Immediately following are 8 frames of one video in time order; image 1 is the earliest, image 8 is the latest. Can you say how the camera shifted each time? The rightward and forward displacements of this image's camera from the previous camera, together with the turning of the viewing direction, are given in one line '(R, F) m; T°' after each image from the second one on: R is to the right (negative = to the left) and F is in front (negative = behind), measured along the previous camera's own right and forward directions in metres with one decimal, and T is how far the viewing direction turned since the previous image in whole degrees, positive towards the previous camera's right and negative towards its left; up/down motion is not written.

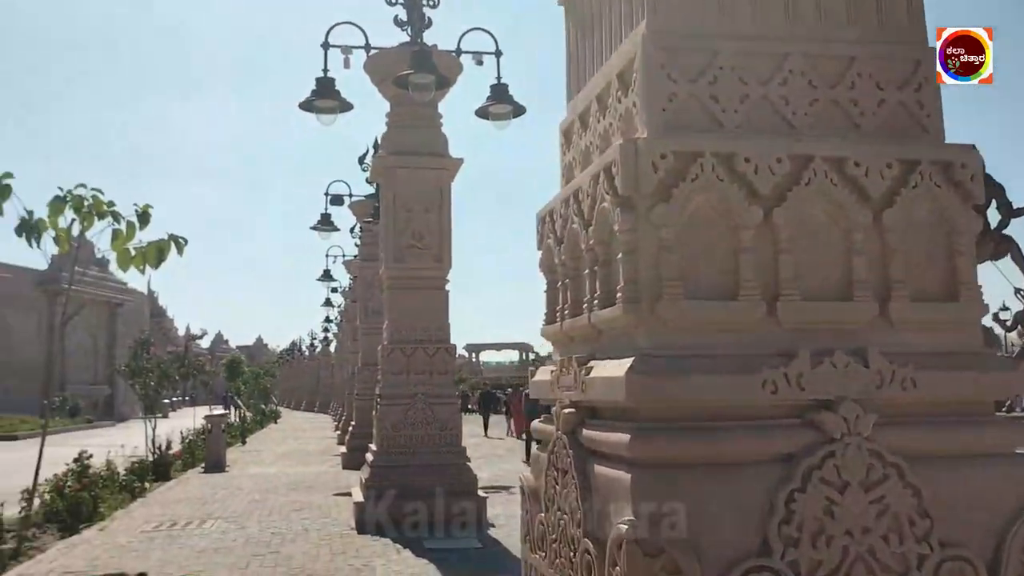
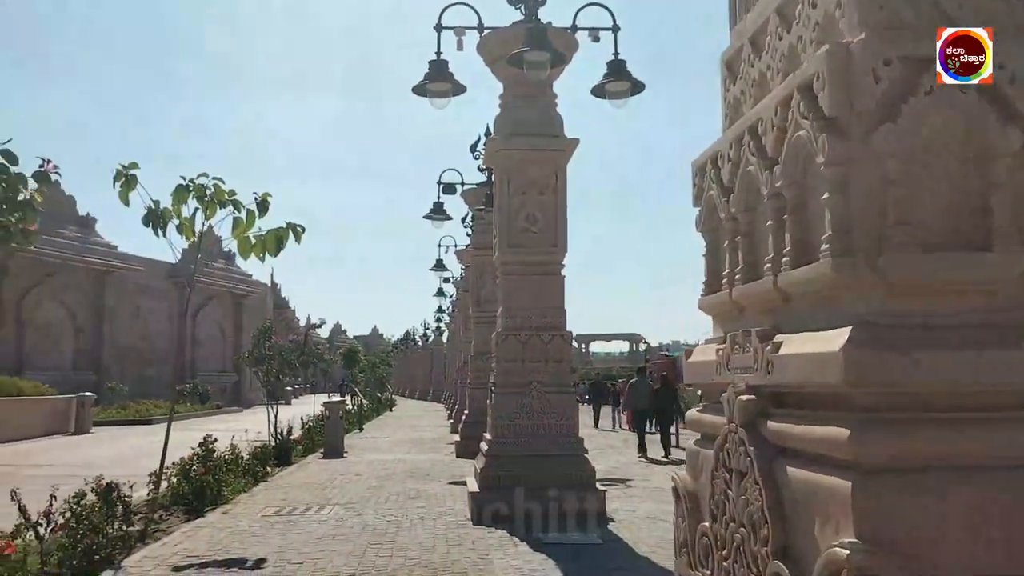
(-0.1, +0.3) m; -7°
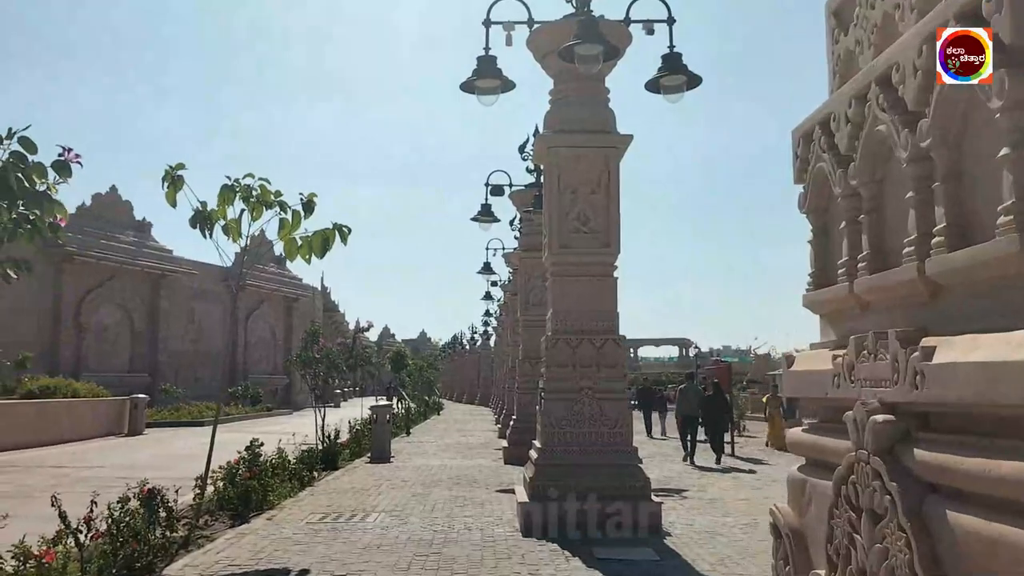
(0.0, +0.3) m; -3°
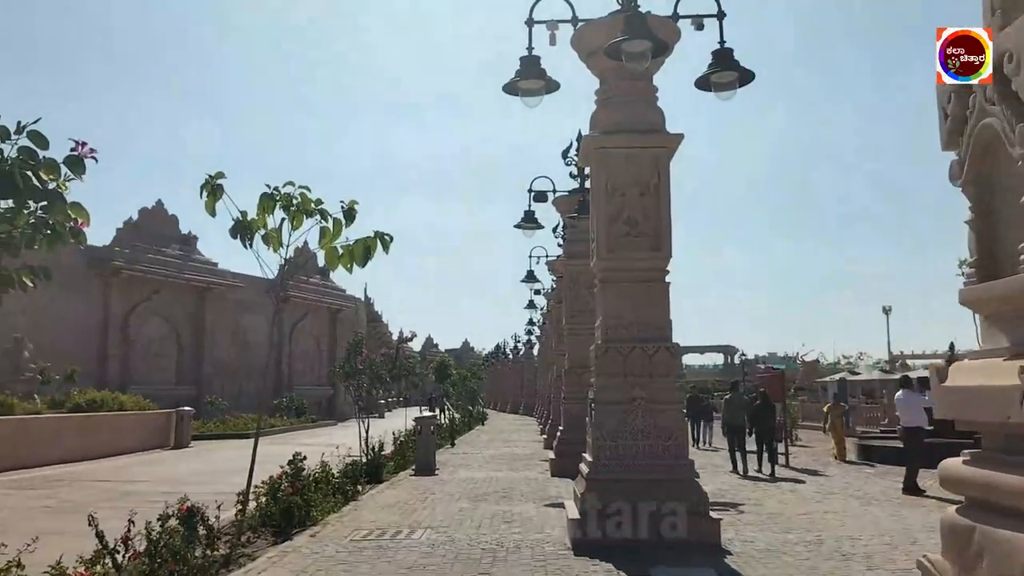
(0.0, +0.3) m; -3°
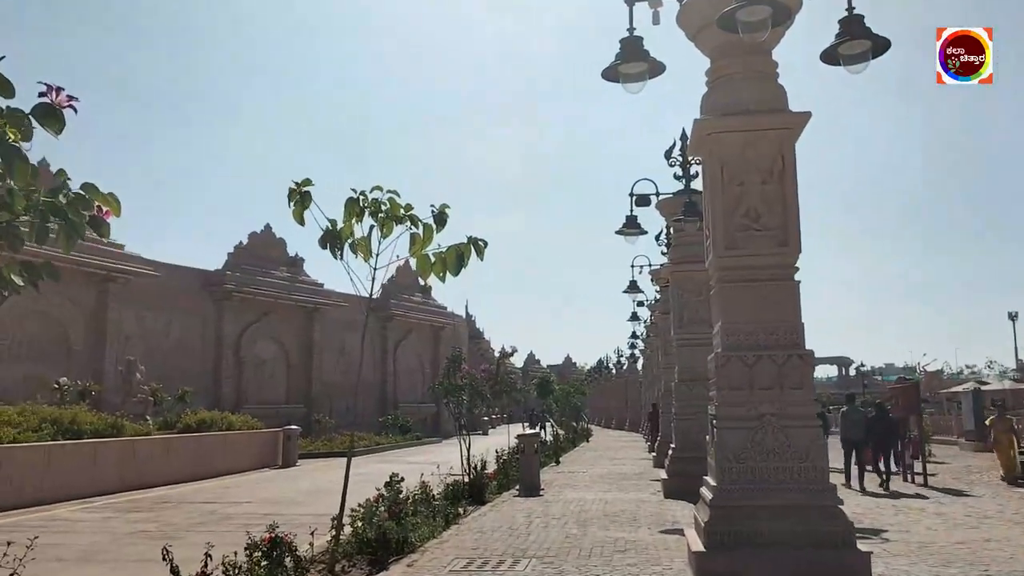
(-0.1, +0.7) m; -7°
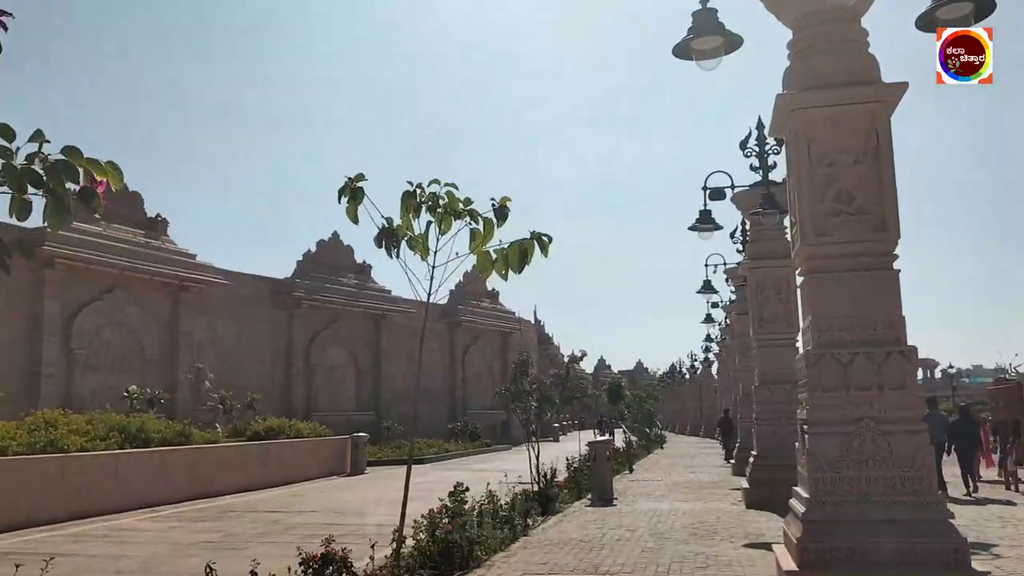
(0.0, +0.5) m; -5°
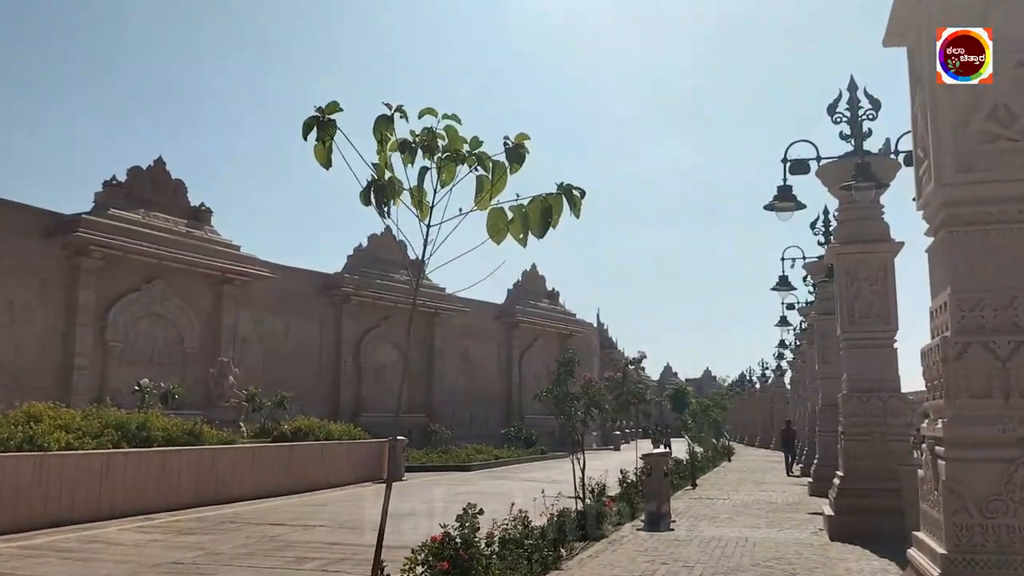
(+0.3, +1.8) m; -4°
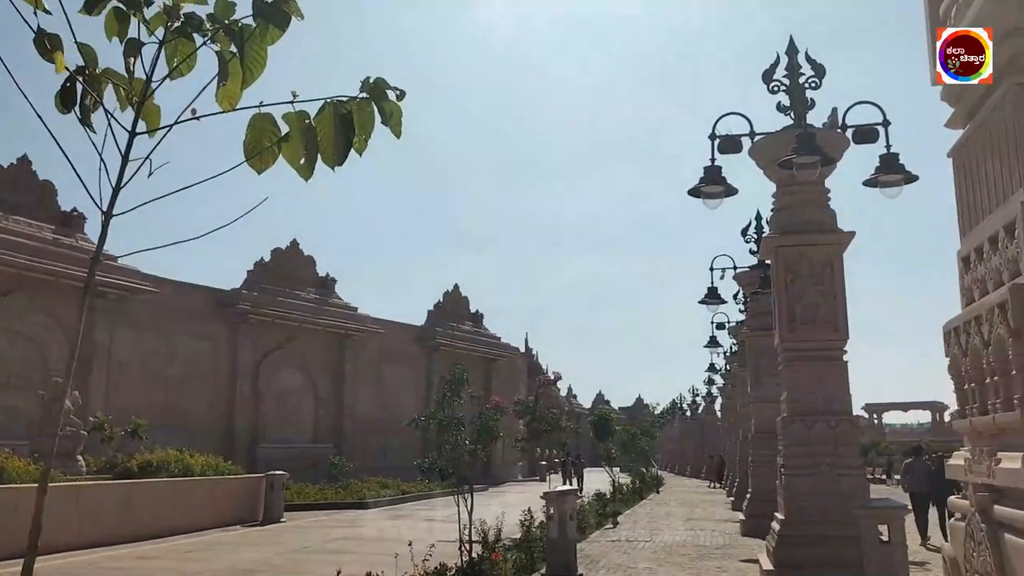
(+0.7, +2.2) m; +4°
